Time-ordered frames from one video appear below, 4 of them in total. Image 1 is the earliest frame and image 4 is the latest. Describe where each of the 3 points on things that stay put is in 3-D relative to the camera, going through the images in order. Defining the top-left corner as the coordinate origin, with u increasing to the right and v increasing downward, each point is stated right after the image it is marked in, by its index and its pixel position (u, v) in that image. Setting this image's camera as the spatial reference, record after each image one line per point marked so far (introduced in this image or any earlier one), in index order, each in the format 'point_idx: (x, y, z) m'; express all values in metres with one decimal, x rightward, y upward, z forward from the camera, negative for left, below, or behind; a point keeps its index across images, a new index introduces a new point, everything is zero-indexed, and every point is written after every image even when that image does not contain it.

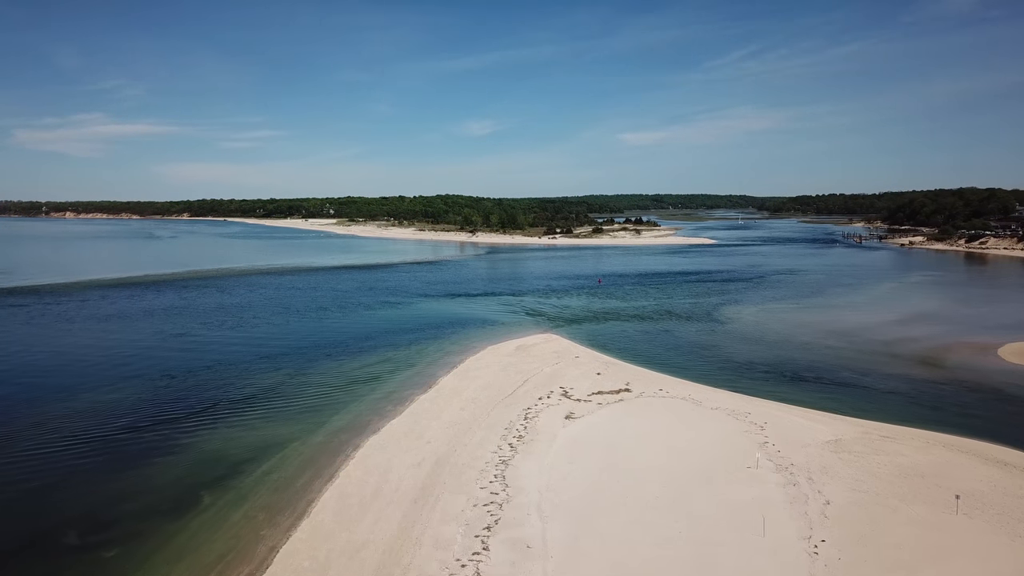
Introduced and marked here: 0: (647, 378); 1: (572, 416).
0: (+3.8, -2.5, +15.9) m
1: (+1.4, -3.0, +13.2) m
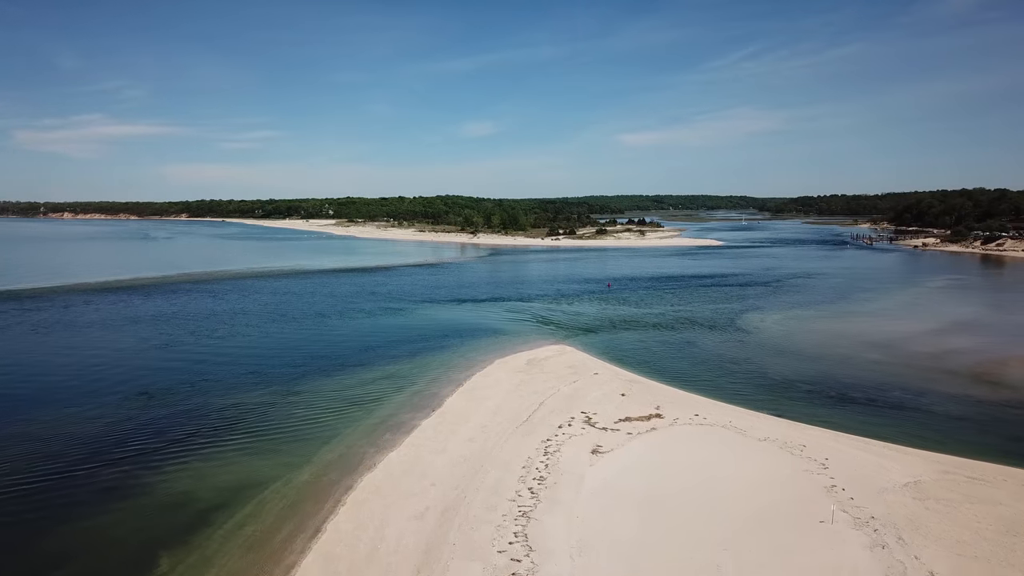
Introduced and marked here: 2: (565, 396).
0: (+4.1, -2.8, +14.1) m
1: (+1.7, -3.2, +11.3) m
2: (+1.4, -2.8, +14.7) m
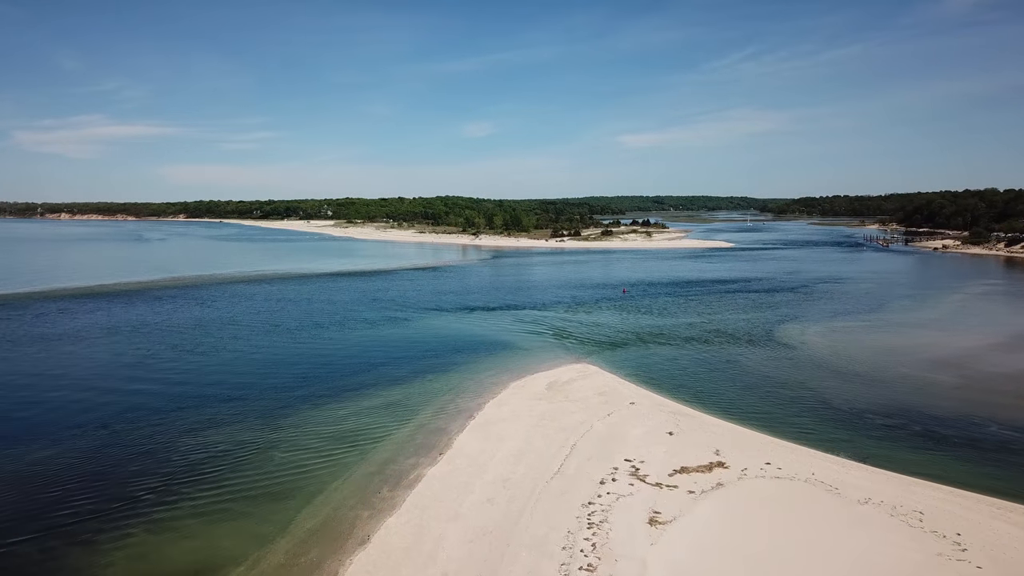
0: (+4.7, -3.2, +11.6) m
1: (+2.3, -3.6, +8.8) m
2: (+1.9, -3.1, +12.1) m
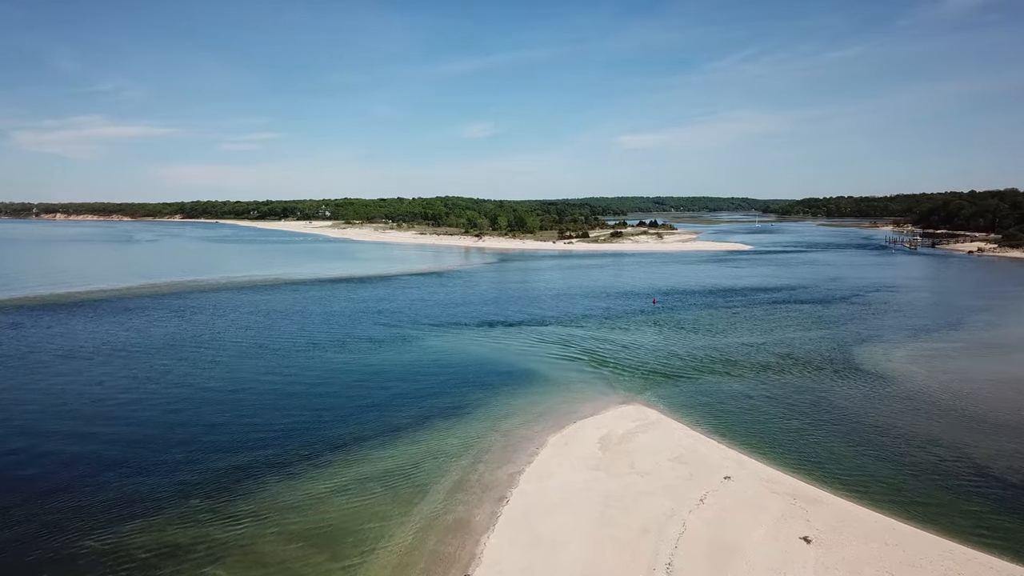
0: (+5.5, -3.7, +7.6) m
1: (+3.1, -4.1, +4.8) m
2: (+2.8, -3.7, +8.2) m
